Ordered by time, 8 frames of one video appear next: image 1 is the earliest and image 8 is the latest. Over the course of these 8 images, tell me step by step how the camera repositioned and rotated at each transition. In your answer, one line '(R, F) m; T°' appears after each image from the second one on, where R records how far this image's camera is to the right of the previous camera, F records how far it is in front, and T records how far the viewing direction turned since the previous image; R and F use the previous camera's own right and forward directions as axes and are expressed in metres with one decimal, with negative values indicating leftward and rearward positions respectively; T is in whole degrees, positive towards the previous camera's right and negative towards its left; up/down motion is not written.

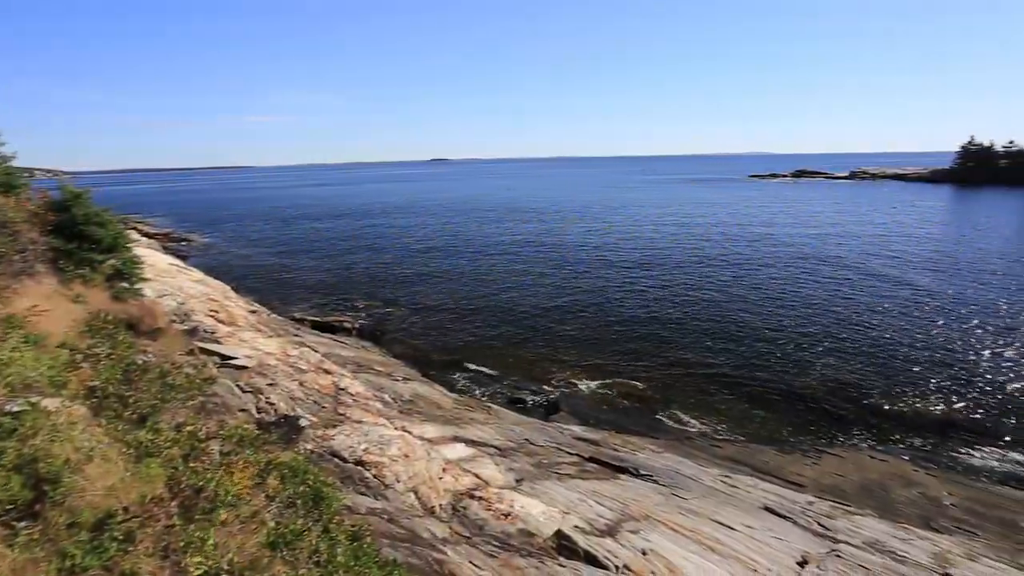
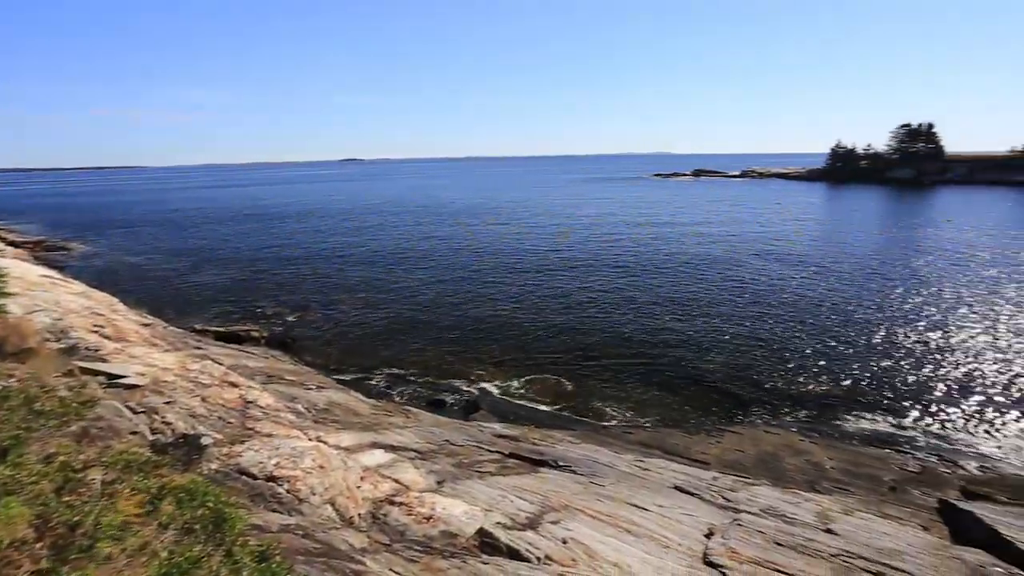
(+0.3, -0.1) m; +8°
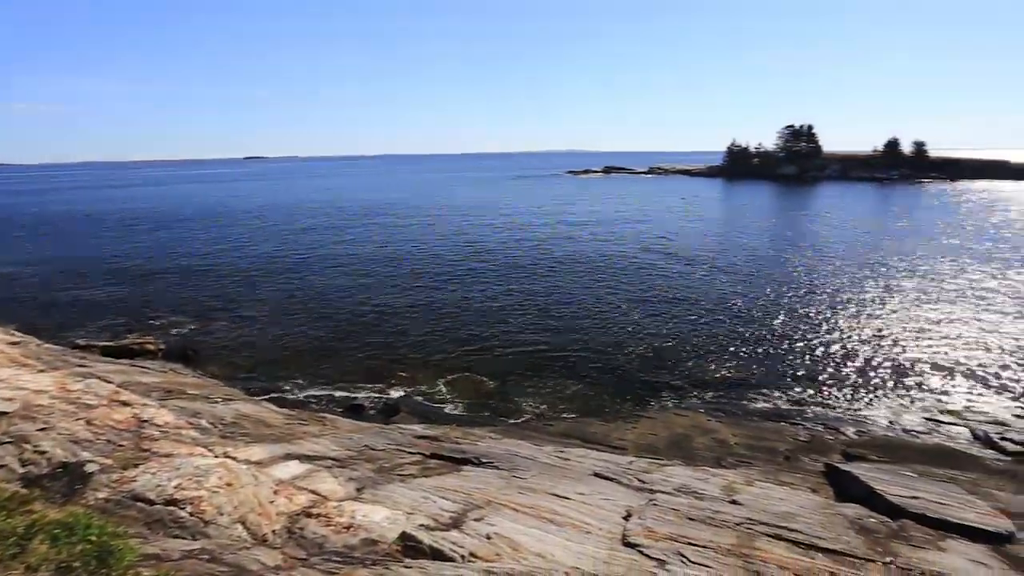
(+0.3, 0.0) m; +8°
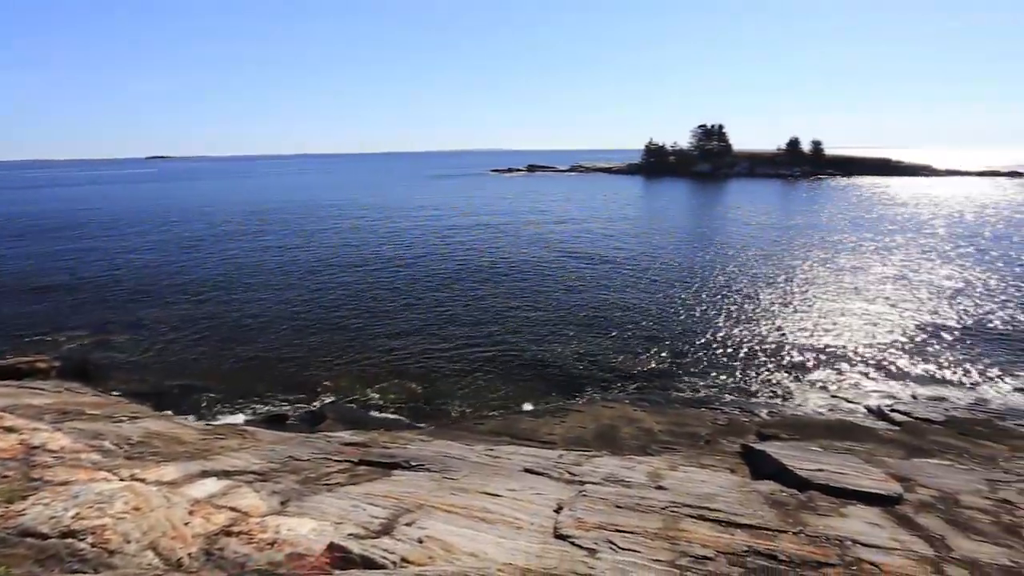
(+0.4, 0.0) m; +7°
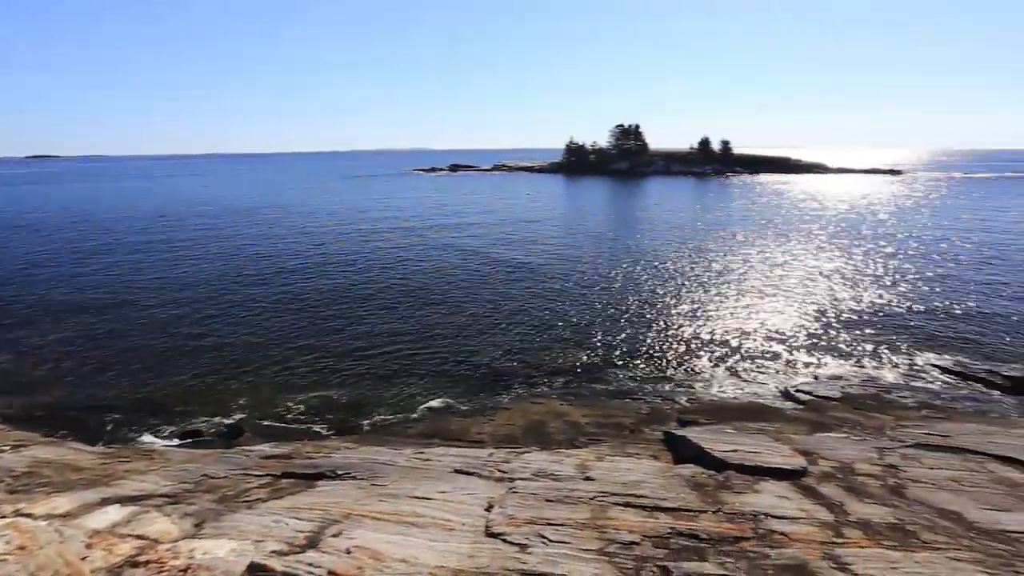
(+0.4, 0.0) m; +7°
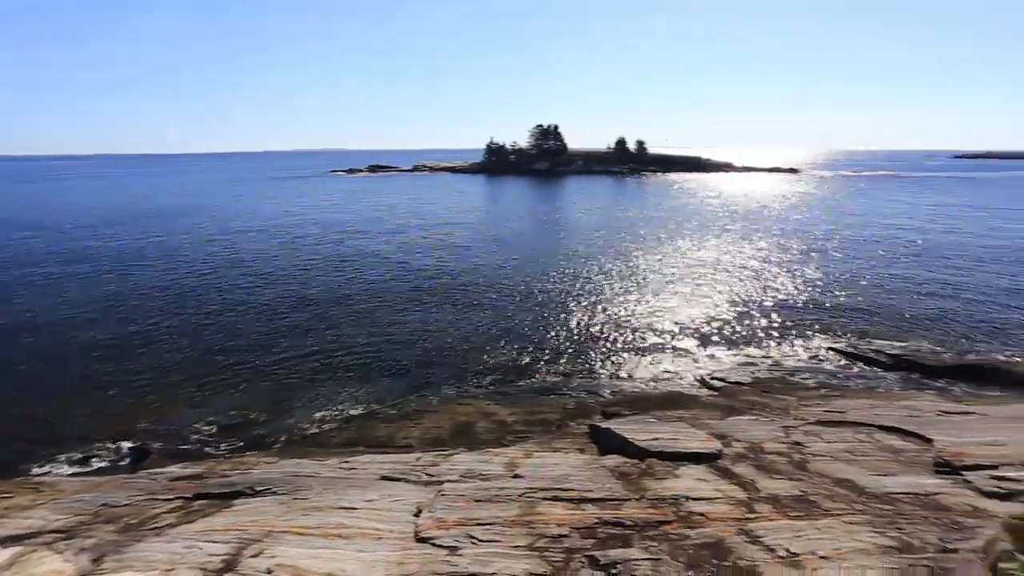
(+0.4, 0.0) m; +7°
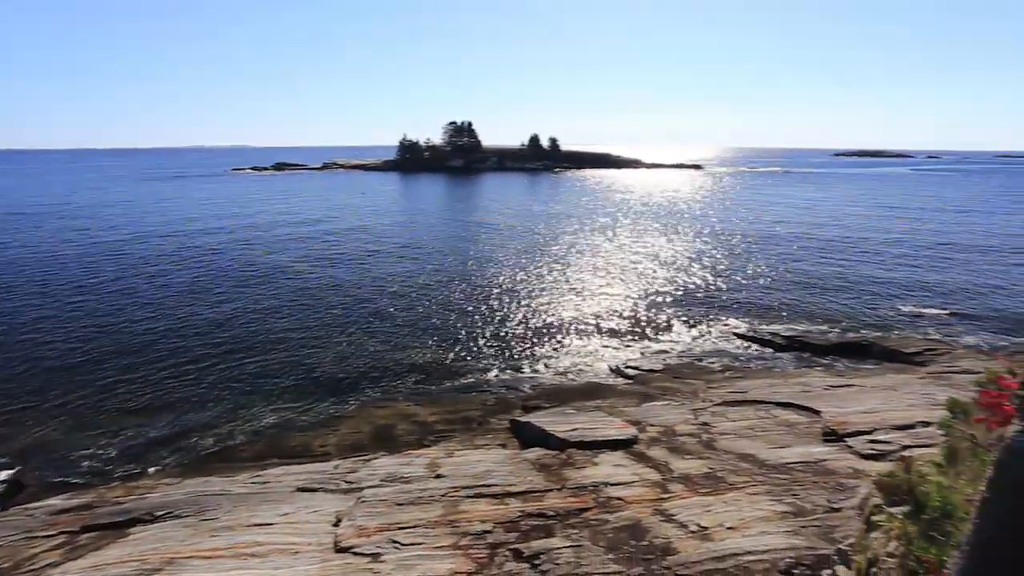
(+0.4, 0.0) m; +8°
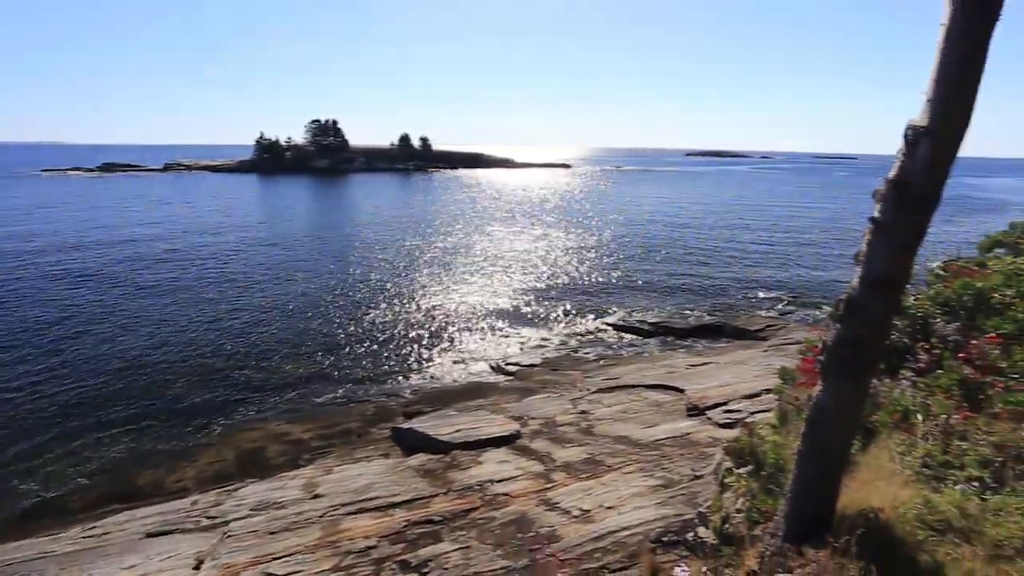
(+0.4, +0.1) m; +12°
